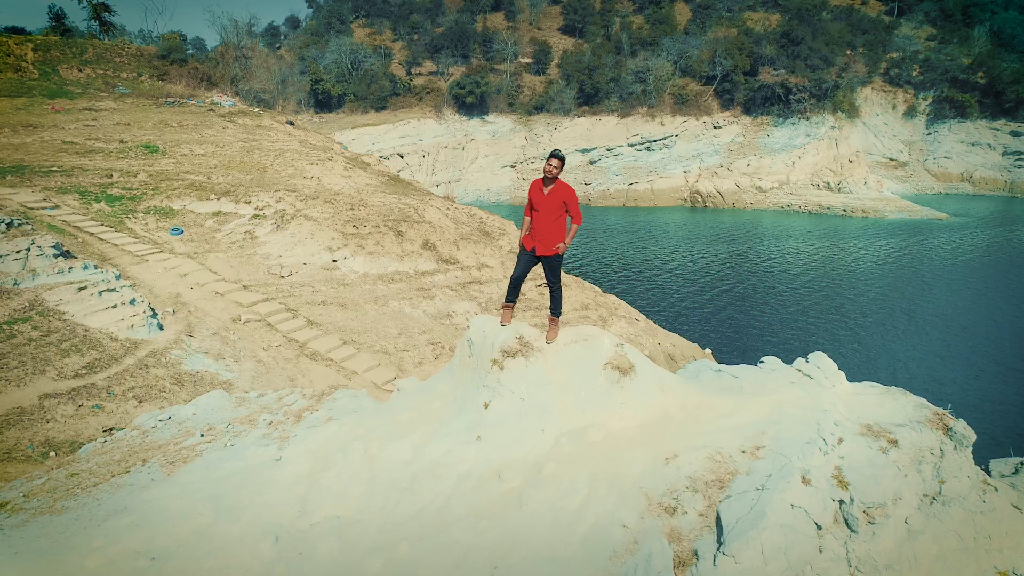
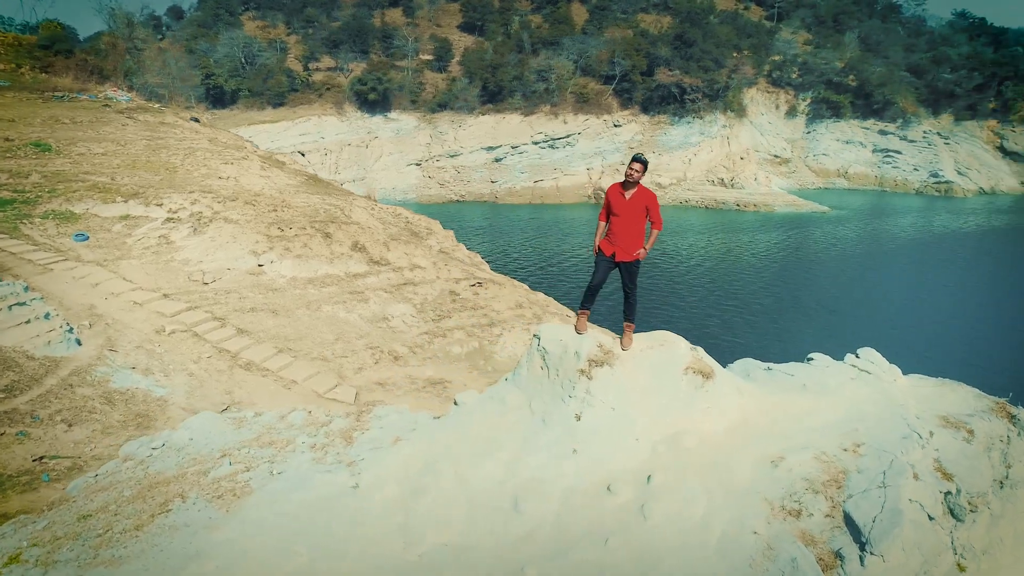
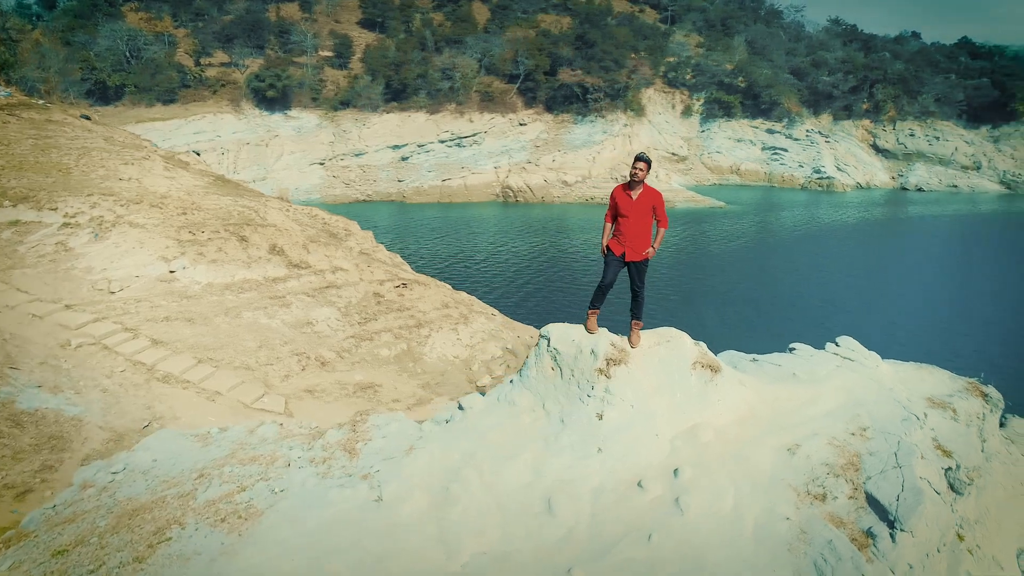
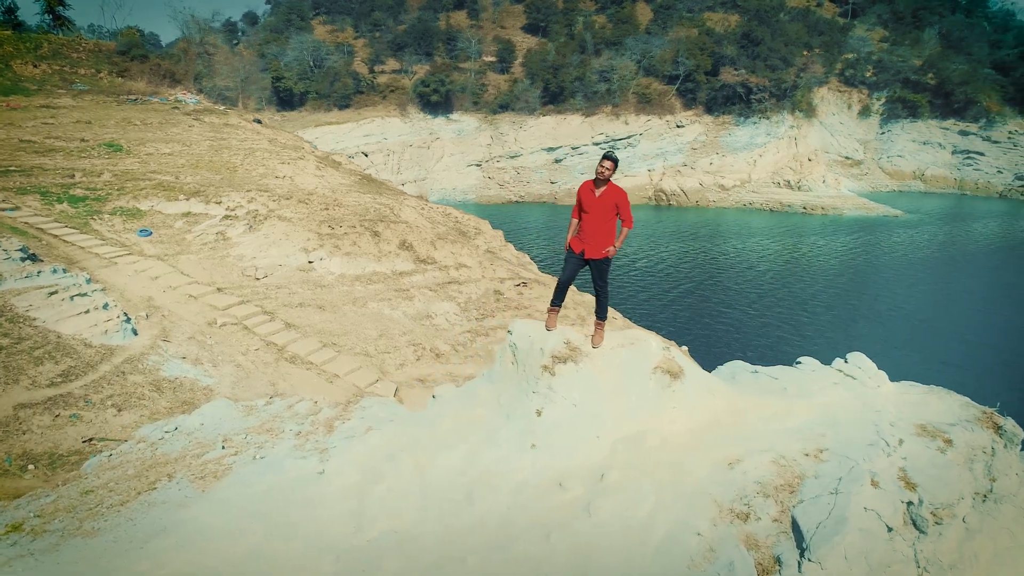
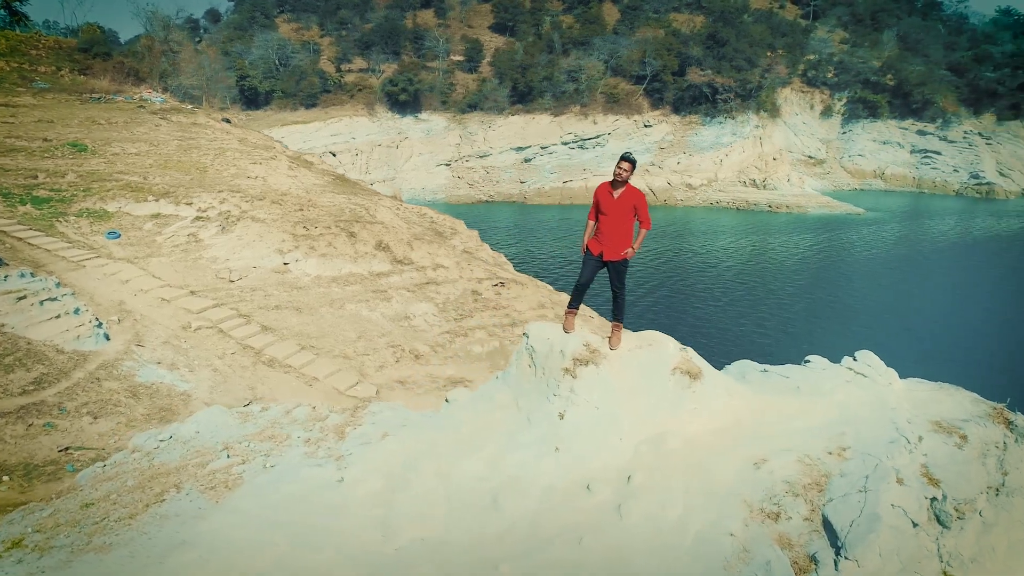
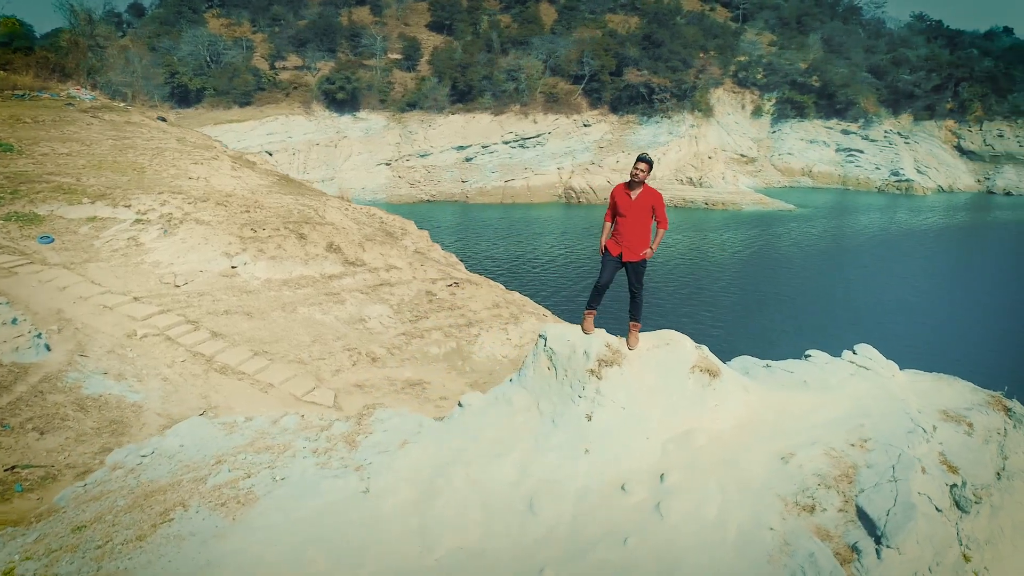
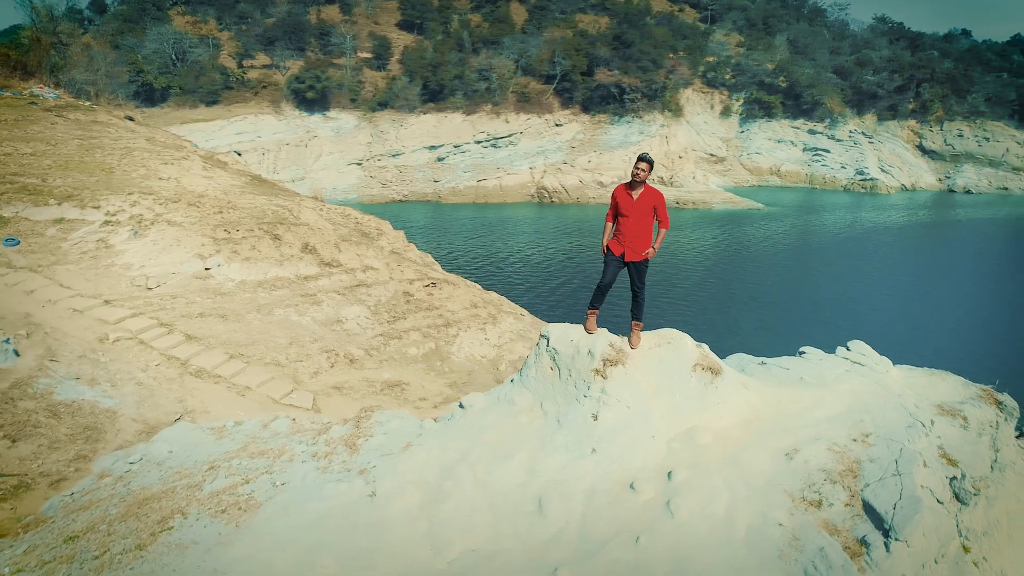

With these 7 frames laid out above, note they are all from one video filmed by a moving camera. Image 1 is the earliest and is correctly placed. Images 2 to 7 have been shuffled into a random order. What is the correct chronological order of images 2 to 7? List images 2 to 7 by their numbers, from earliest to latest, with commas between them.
4, 5, 2, 6, 7, 3
